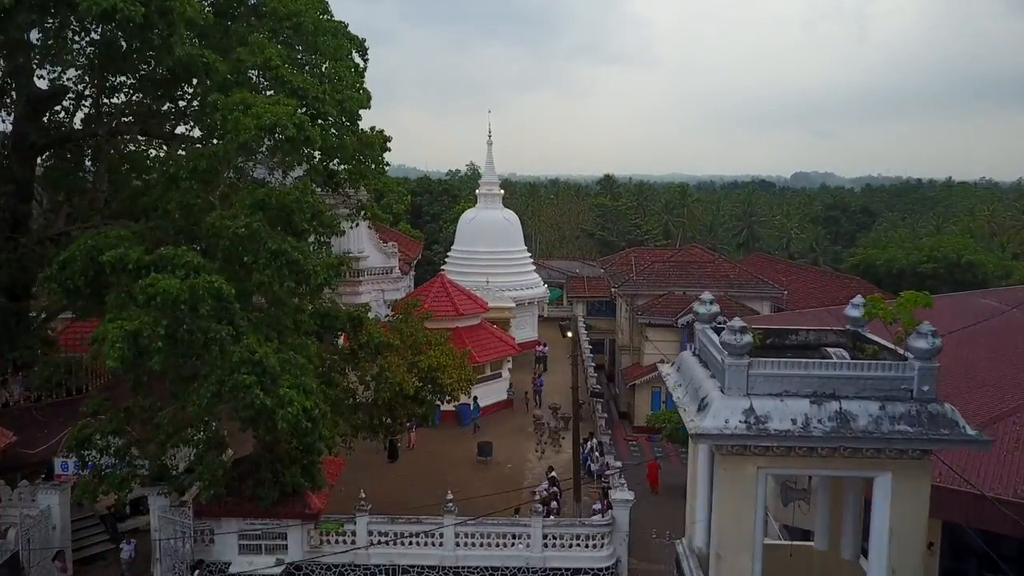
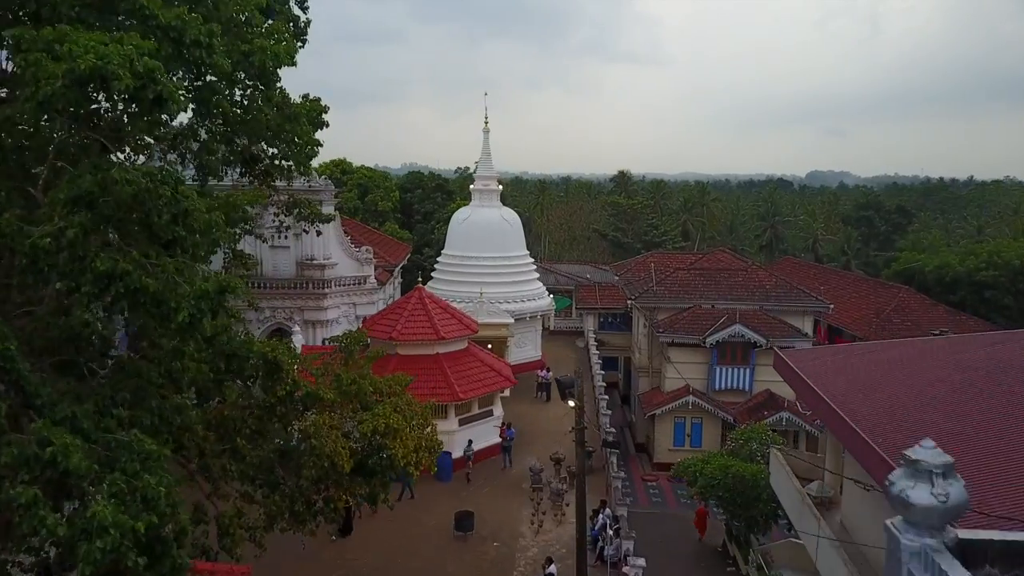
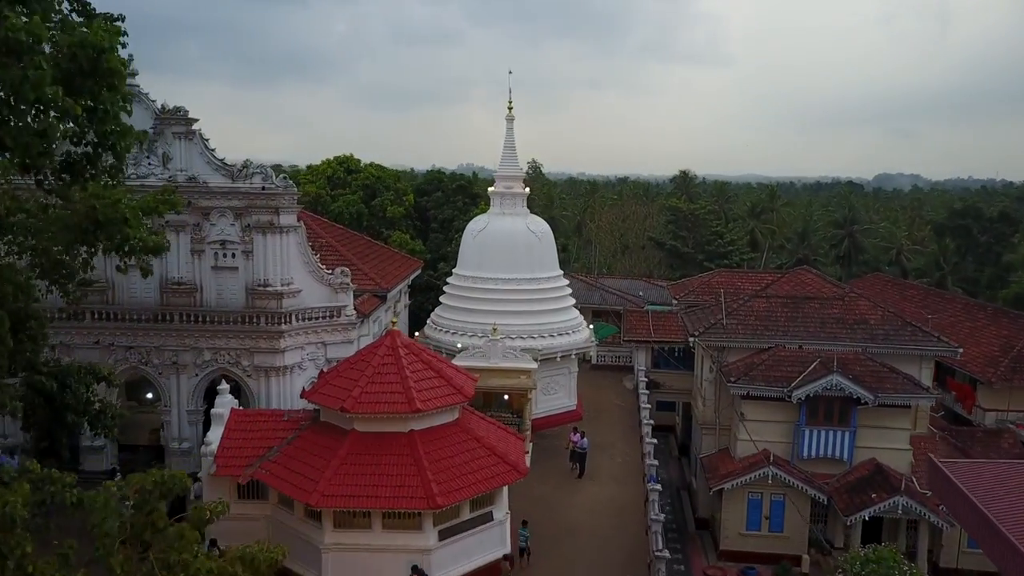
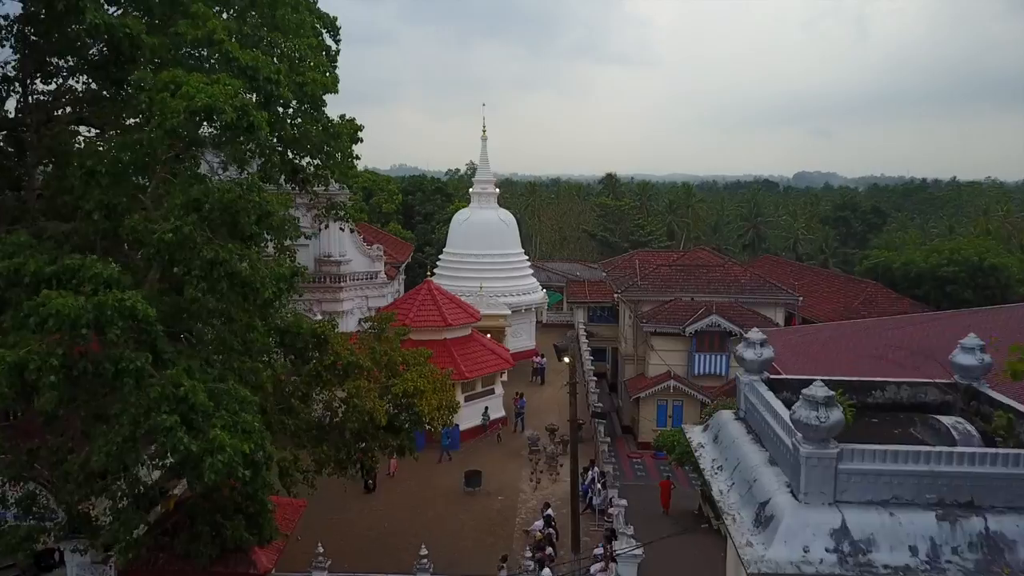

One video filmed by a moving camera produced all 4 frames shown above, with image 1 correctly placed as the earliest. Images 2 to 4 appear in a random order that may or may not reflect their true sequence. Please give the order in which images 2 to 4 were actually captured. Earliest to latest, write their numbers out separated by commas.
4, 2, 3
